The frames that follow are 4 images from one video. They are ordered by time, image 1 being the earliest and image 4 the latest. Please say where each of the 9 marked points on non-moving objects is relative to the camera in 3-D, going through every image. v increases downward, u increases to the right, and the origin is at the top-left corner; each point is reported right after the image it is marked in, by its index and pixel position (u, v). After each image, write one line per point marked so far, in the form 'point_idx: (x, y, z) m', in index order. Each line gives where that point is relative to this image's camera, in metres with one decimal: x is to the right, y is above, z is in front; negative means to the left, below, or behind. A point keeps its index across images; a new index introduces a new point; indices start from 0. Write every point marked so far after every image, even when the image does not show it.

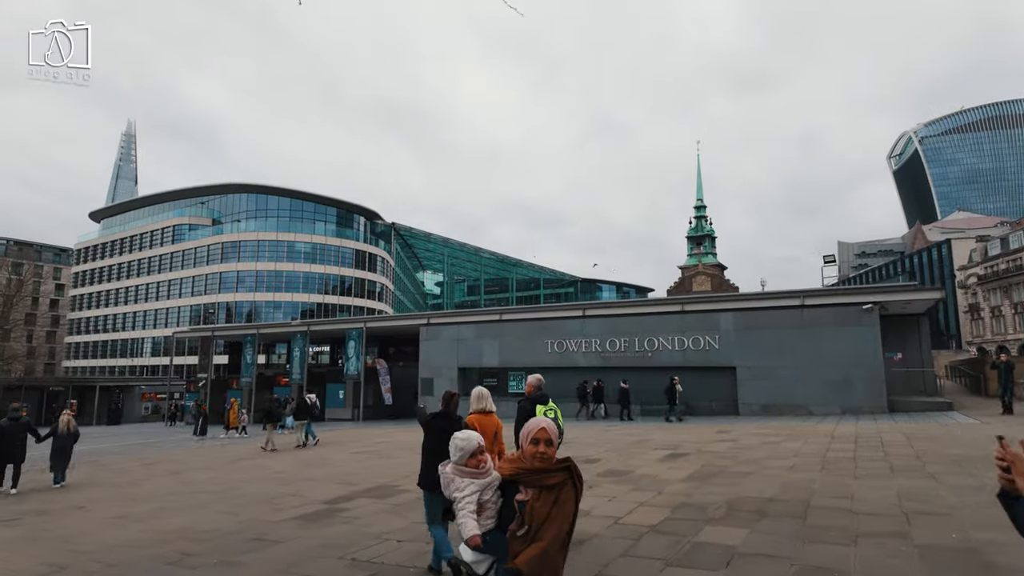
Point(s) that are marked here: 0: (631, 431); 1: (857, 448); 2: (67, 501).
0: (+3.2, -3.9, +15.8) m
1: (+6.6, -3.0, +11.1) m
2: (-7.7, -3.7, +10.1) m
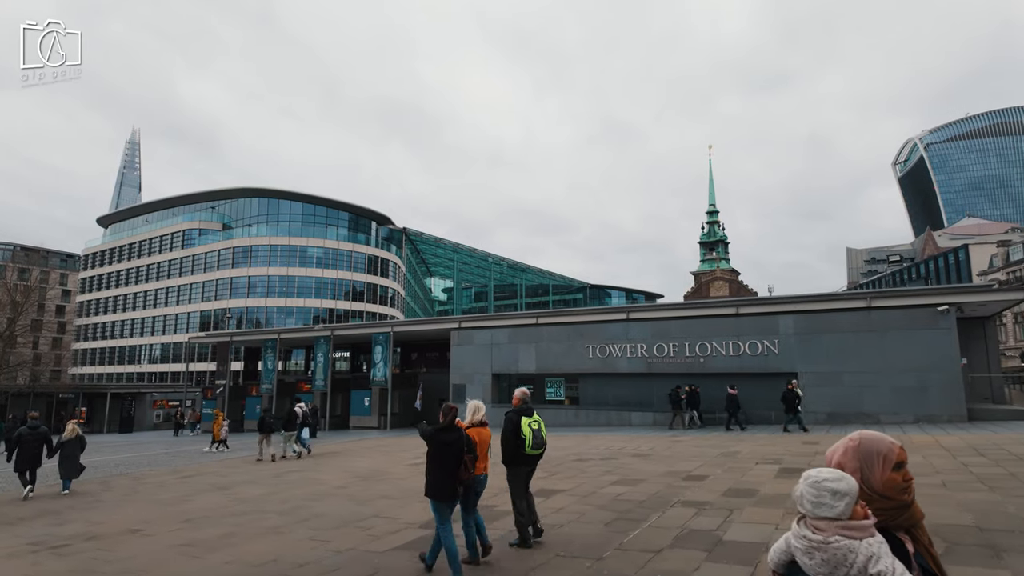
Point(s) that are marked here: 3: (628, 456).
0: (+4.9, -3.9, +14.6) m
1: (+8.2, -2.9, +9.9) m
2: (-6.0, -3.6, +8.9) m
3: (+2.6, -3.8, +13.0) m
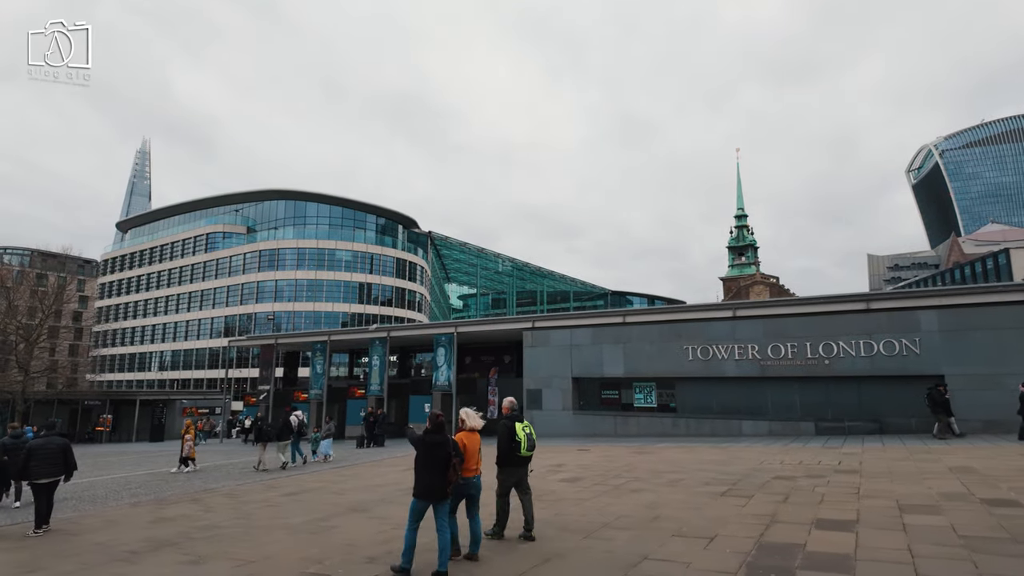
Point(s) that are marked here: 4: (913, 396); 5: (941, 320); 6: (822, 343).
0: (+8.2, -3.5, +12.3) m
1: (+11.5, -2.5, +7.6) m
2: (-2.7, -3.1, +6.7) m
3: (+6.0, -3.4, +10.7) m
4: (+12.6, -3.5, +18.7) m
5: (+13.5, -1.0, +18.4) m
6: (+10.5, -1.8, +19.8) m
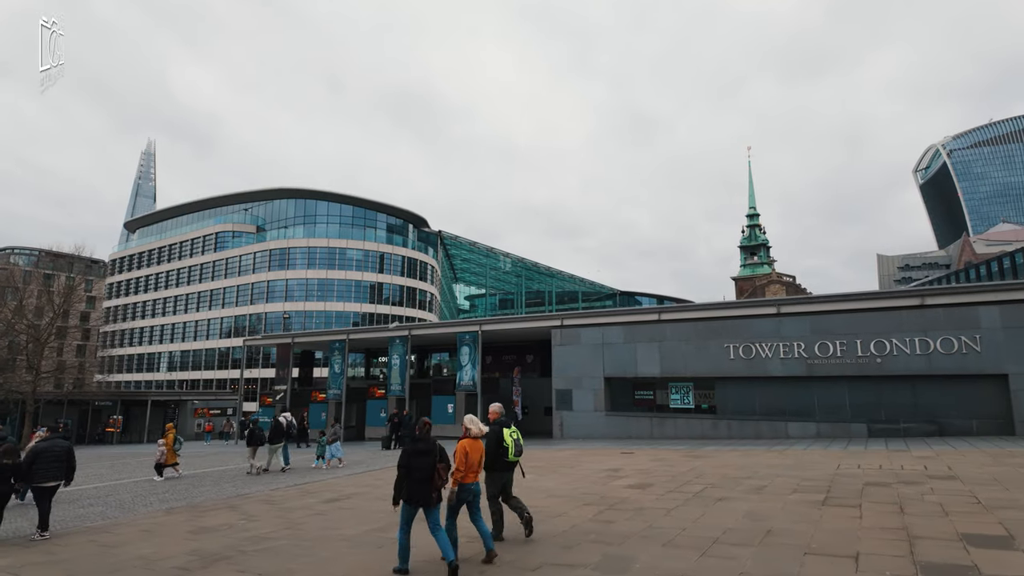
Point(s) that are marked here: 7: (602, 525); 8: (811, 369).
0: (+9.4, -3.3, +11.4) m
1: (+12.6, -2.3, +6.6) m
2: (-1.6, -3.0, +5.9) m
3: (+7.1, -3.2, +9.8) m
4: (+13.8, -3.3, +17.8) m
5: (+14.6, -0.8, +17.4) m
6: (+11.7, -1.7, +18.9) m
7: (+1.3, -3.2, +7.8) m
8: (+10.1, -2.7, +19.7) m
